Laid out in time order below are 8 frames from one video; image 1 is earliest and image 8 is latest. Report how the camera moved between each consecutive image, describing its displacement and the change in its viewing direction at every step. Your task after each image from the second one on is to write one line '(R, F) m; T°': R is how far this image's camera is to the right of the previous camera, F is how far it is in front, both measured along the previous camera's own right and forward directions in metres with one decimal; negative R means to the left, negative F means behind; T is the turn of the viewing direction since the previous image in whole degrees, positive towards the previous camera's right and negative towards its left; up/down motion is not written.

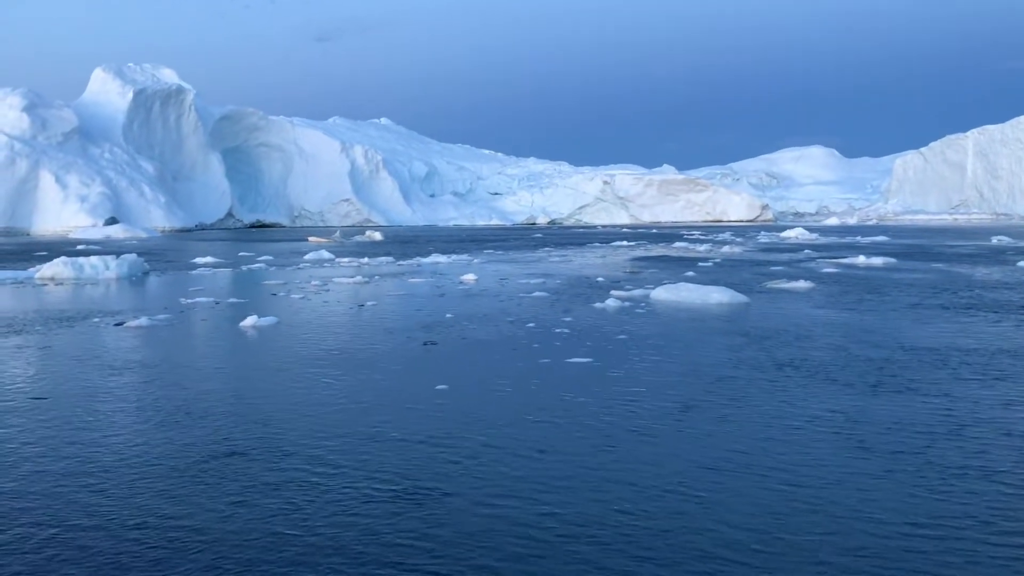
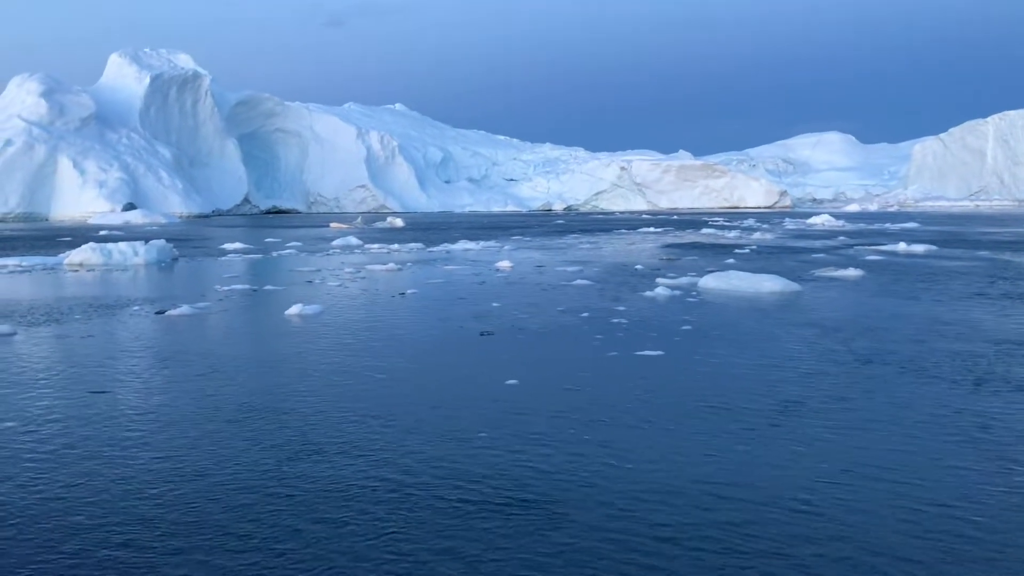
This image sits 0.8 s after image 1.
(-0.5, +0.4) m; -1°
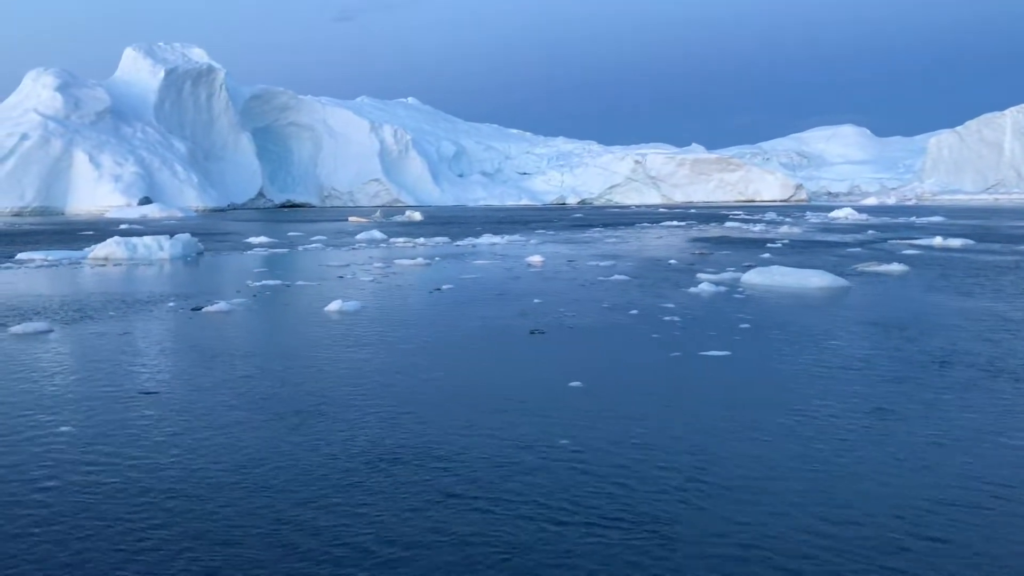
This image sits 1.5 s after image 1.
(-0.4, +0.3) m; -1°
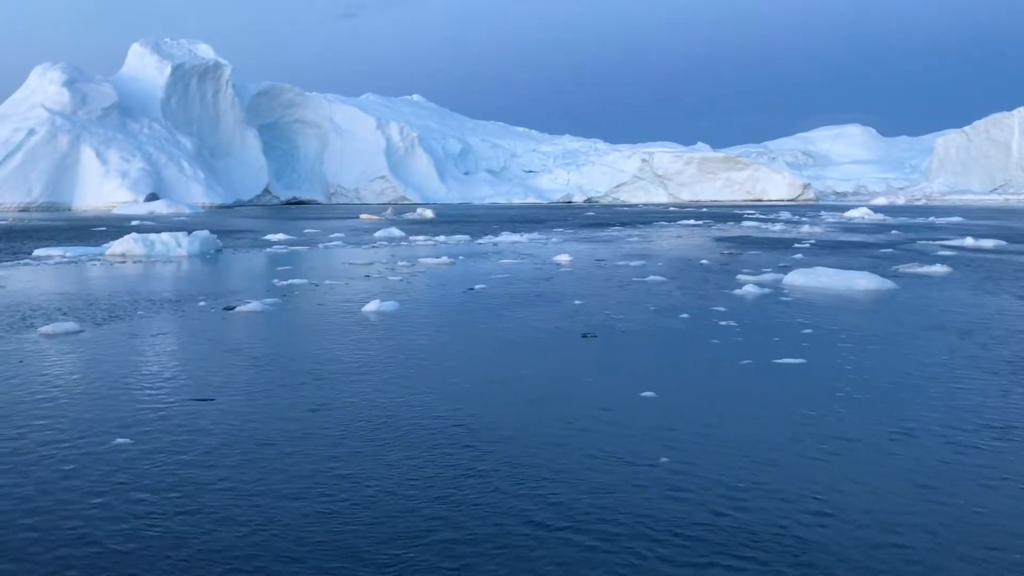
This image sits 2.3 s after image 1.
(-0.5, +0.4) m; 0°
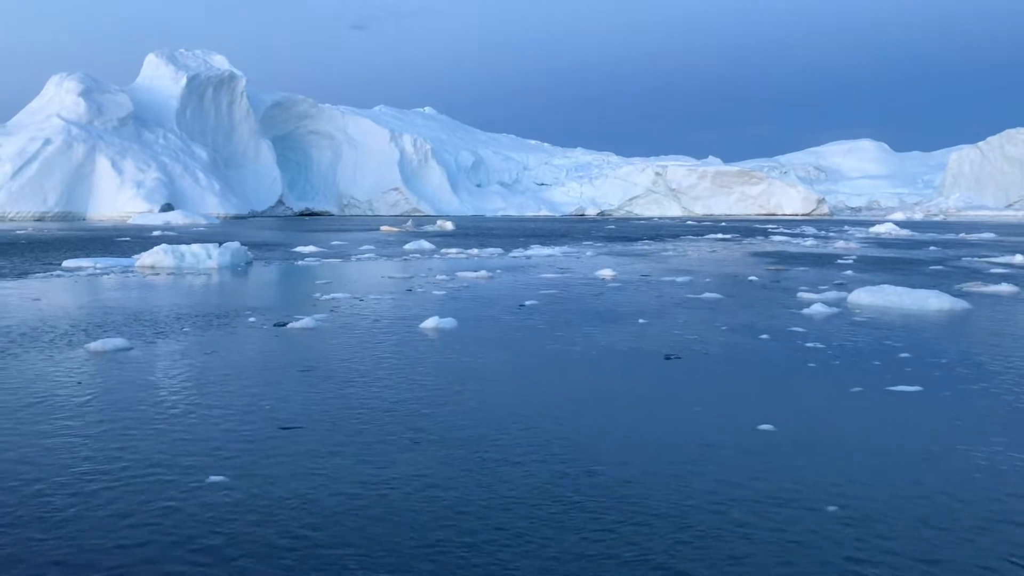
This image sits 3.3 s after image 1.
(-0.6, +0.5) m; 0°
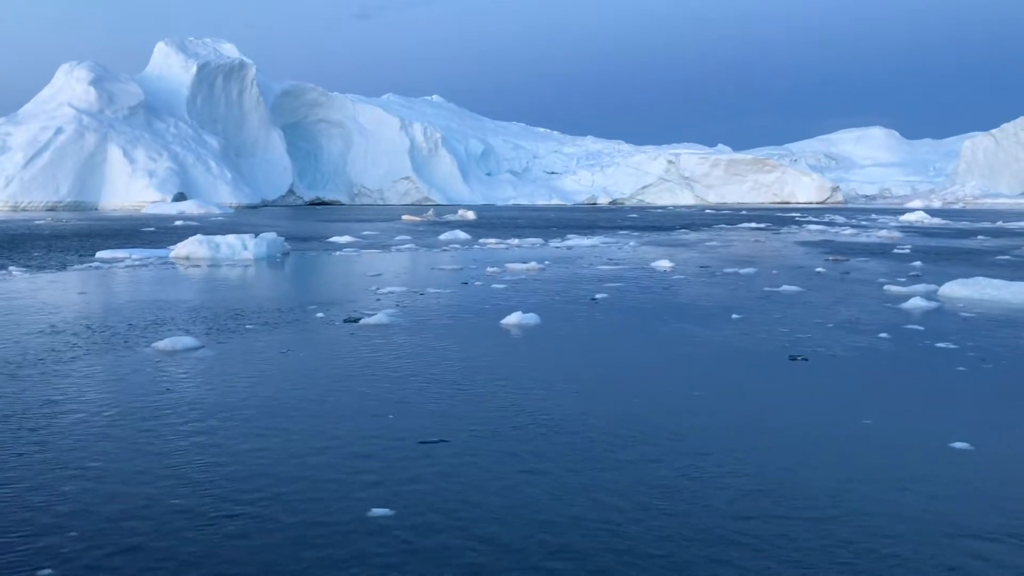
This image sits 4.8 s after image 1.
(-0.9, +0.8) m; 0°
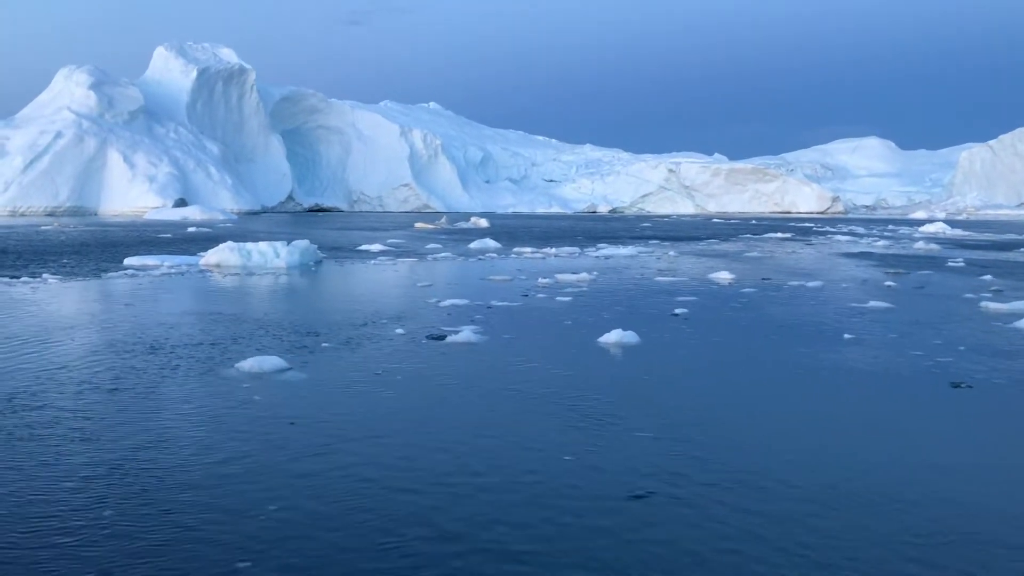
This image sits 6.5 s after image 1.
(-1.1, +0.8) m; 0°
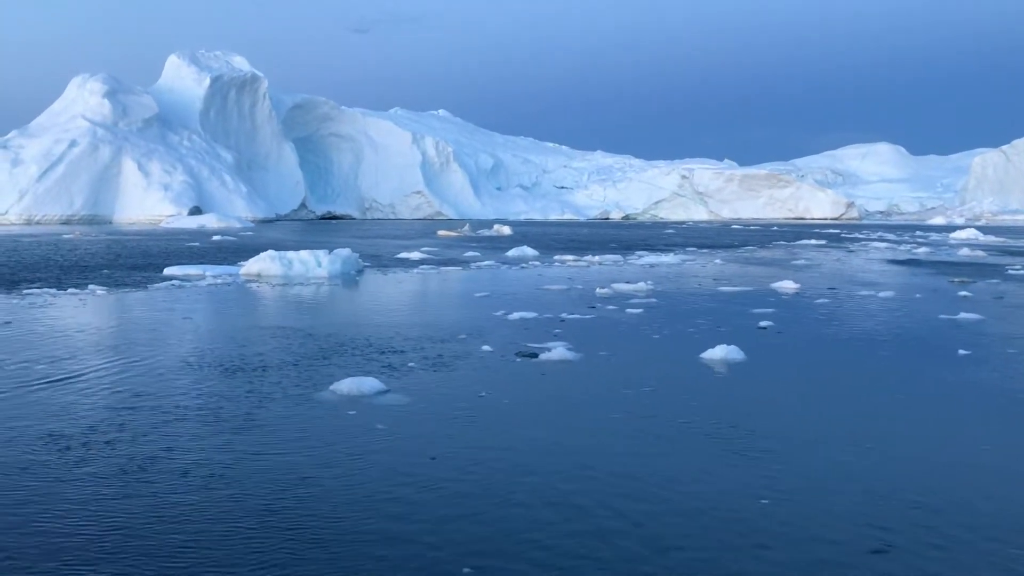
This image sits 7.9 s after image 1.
(-0.8, +0.6) m; 0°
